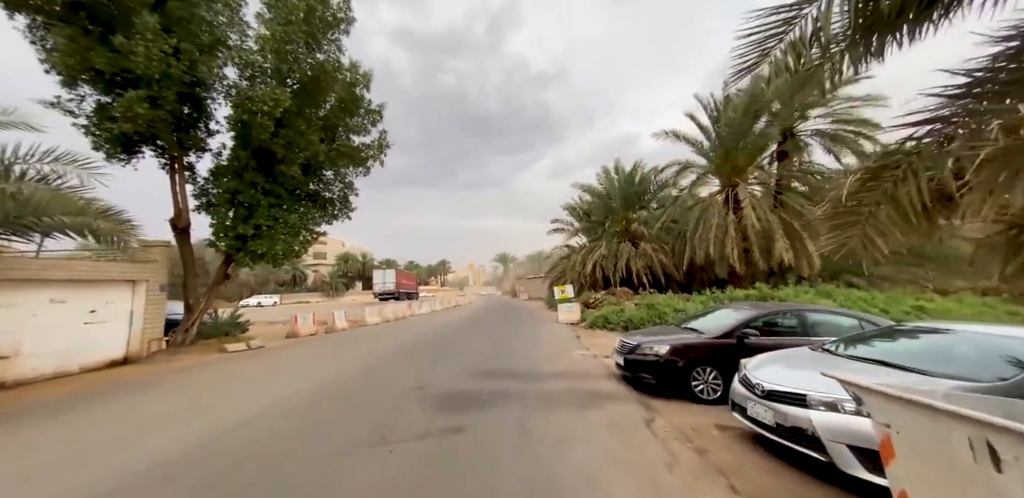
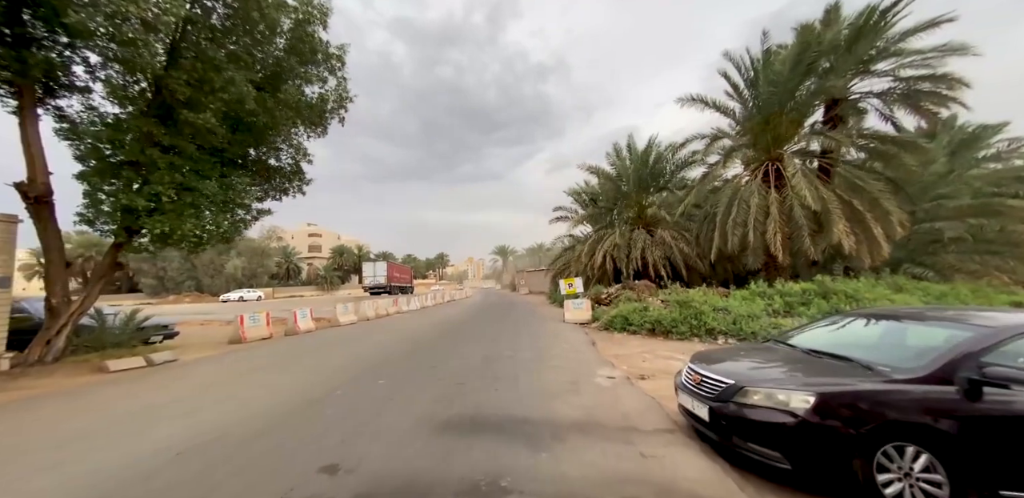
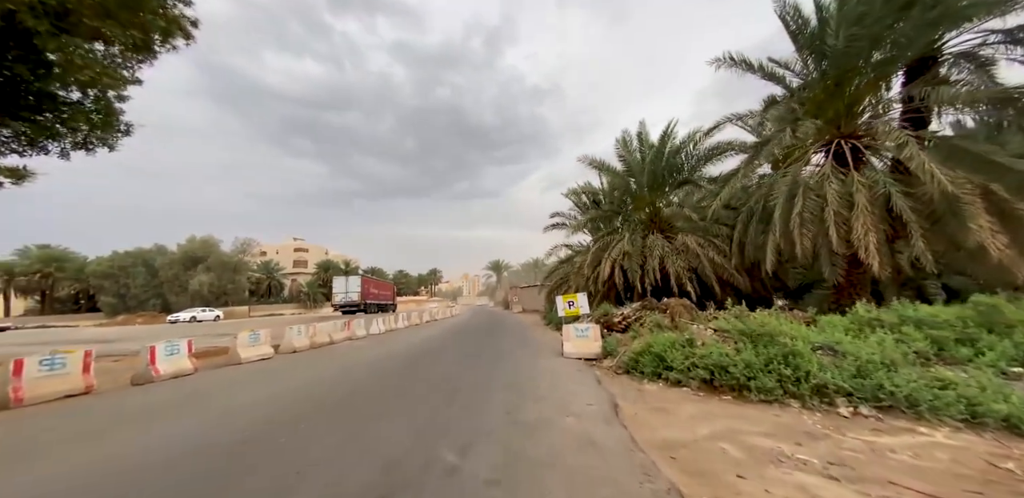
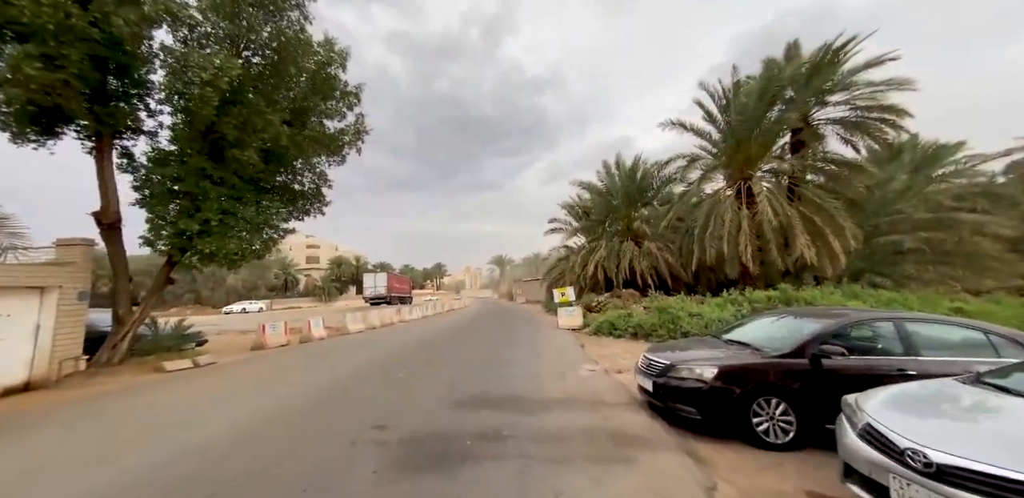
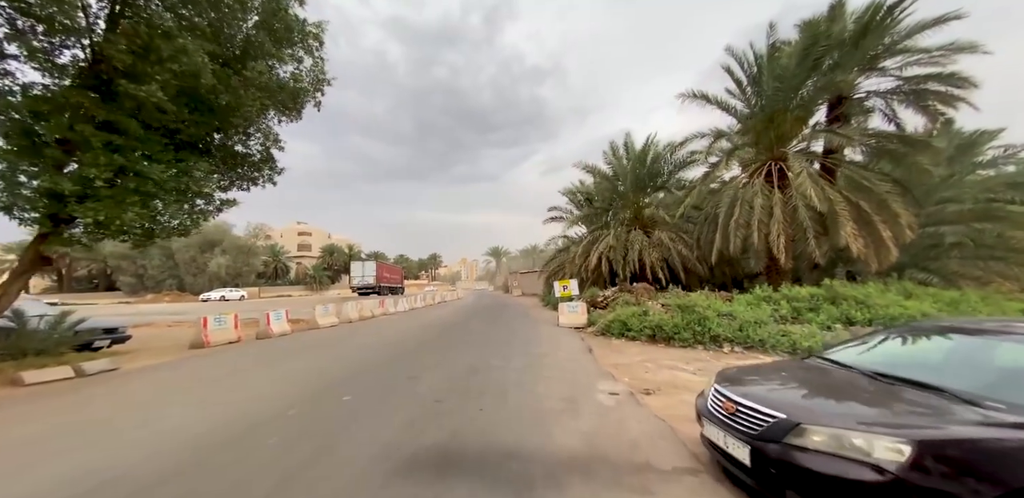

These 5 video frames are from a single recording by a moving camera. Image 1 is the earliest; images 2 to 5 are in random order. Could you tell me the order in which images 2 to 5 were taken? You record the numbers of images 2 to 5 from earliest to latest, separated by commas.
4, 2, 5, 3
